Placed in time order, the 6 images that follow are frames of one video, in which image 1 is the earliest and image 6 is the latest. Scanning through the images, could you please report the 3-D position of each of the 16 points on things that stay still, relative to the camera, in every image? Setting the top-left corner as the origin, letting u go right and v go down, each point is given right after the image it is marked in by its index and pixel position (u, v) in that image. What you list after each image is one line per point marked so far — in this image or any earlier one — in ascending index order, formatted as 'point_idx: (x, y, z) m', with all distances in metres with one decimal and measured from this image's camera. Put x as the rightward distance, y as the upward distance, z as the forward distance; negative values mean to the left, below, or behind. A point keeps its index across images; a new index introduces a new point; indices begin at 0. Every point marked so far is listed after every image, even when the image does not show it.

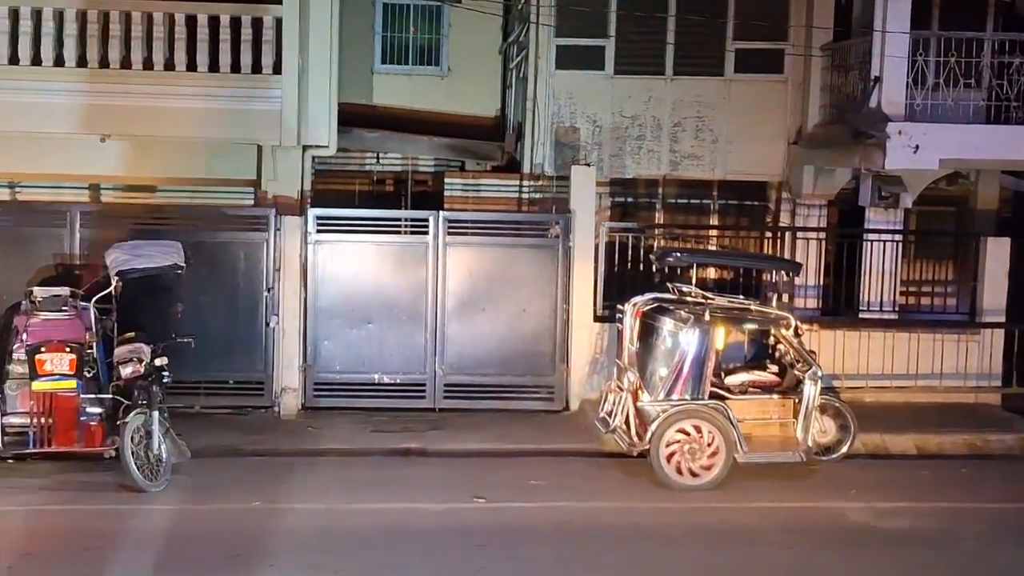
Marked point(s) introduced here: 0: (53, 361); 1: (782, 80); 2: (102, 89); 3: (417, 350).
0: (-4.0, -0.6, +9.8) m
1: (+3.5, +2.7, +14.5) m
2: (-4.4, +2.1, +11.7) m
3: (-1.0, -0.7, +12.5) m
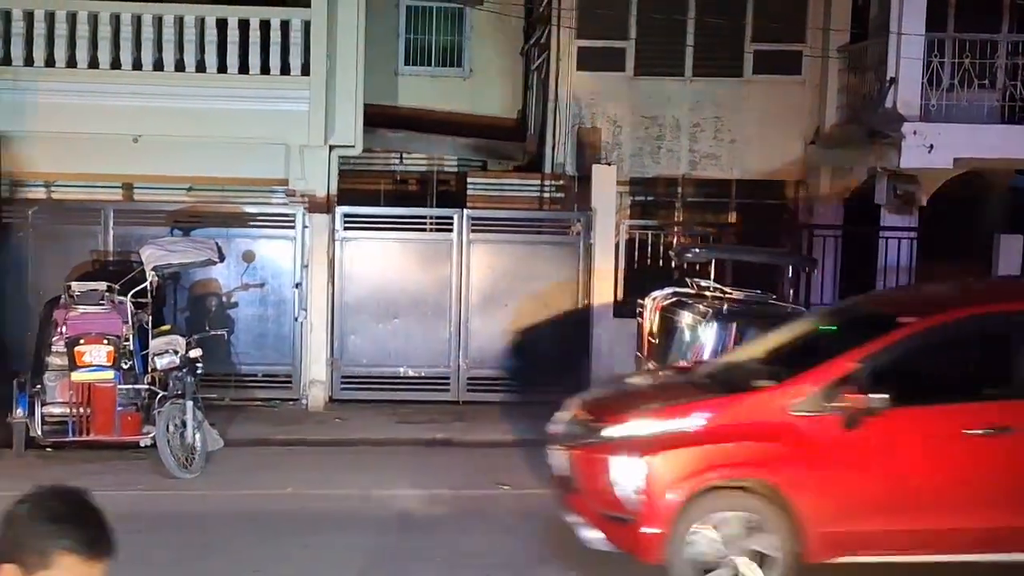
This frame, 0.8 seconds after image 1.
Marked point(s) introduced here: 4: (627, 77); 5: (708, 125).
0: (-3.8, -0.6, +10.1) m
1: (+3.8, +2.7, +14.7) m
2: (-4.1, +2.1, +12.1) m
3: (-0.8, -0.6, +12.8) m
4: (+1.5, +2.8, +14.8) m
5: (+2.6, +2.1, +14.8) m
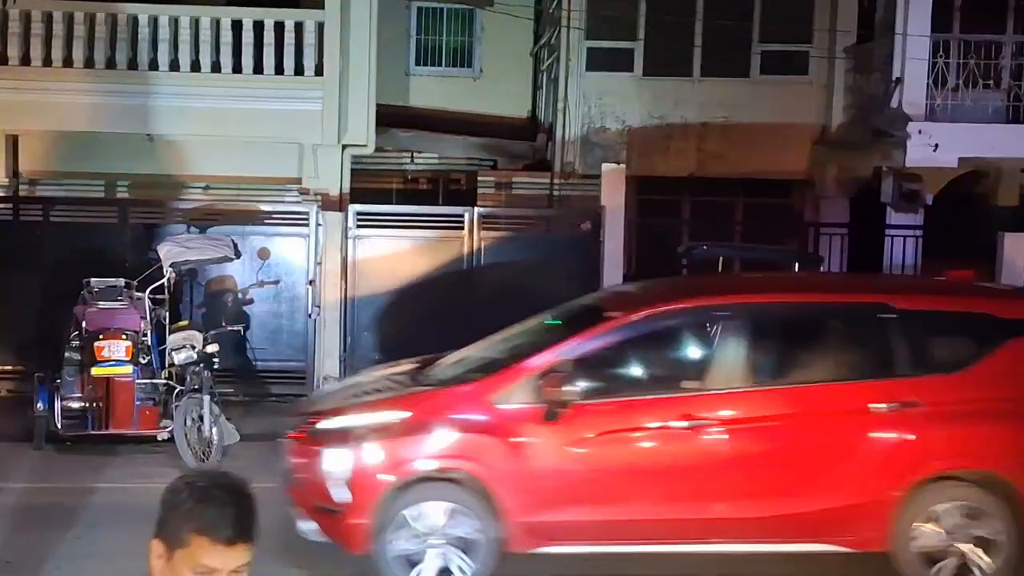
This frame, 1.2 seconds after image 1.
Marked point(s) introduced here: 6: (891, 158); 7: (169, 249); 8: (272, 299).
0: (-3.7, -0.5, +10.3) m
1: (+3.9, +2.7, +14.9) m
2: (-4.0, +2.2, +12.3) m
3: (-0.7, -0.6, +13.0) m
4: (+1.6, +2.8, +15.0) m
5: (+2.7, +2.2, +15.0) m
6: (+4.2, +1.4, +12.4) m
7: (-3.4, +0.4, +11.1) m
8: (-2.7, -0.1, +12.7) m
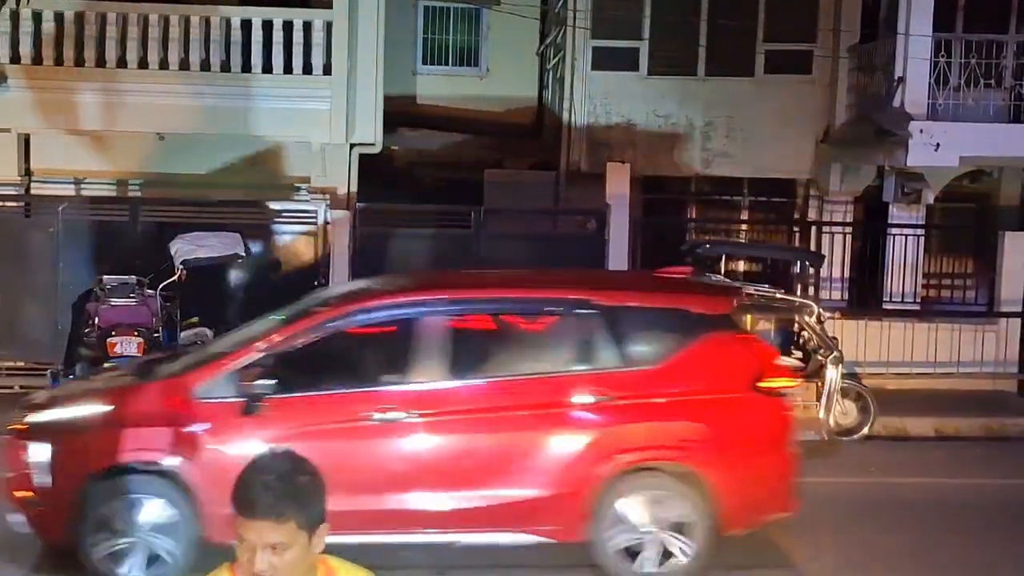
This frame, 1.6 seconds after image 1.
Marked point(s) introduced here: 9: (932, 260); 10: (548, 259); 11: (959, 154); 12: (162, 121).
0: (-3.6, -0.5, +10.5) m
1: (+4.0, +2.8, +15.0) m
2: (-3.9, +2.2, +12.5) m
3: (-0.6, -0.6, +13.1) m
4: (+1.7, +2.8, +15.1) m
5: (+2.8, +2.2, +15.1) m
6: (+4.3, +1.5, +12.6) m
7: (-3.3, +0.4, +11.3) m
8: (-2.7, -0.1, +12.9) m
9: (+5.0, +0.3, +13.6) m
10: (+0.4, +0.3, +13.1) m
11: (+4.9, +1.5, +12.3) m
12: (-3.9, +1.9, +12.5) m
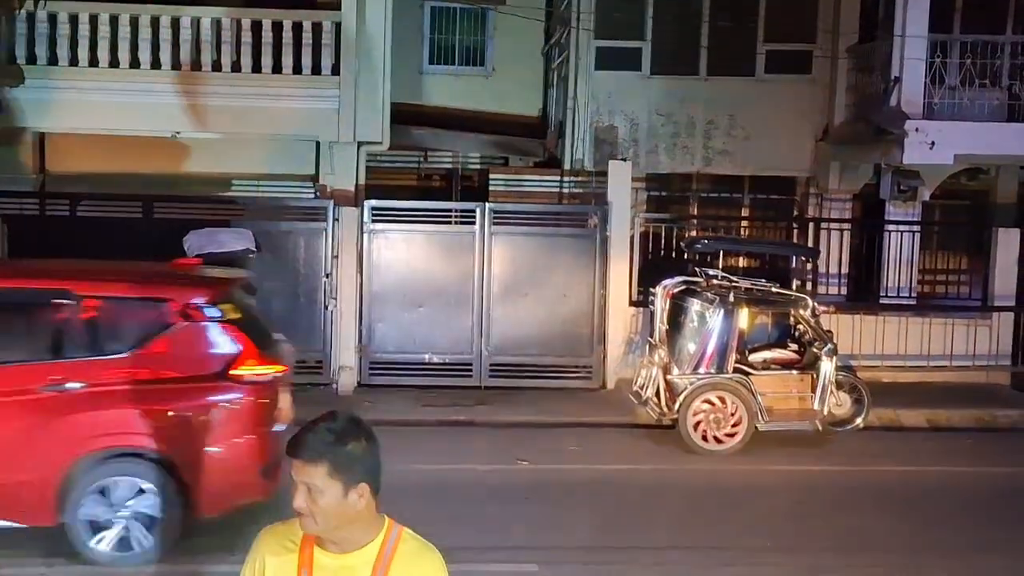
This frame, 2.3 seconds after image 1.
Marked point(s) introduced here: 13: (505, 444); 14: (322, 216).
0: (-3.6, -0.5, +10.8) m
1: (+4.0, +2.8, +15.3) m
2: (-3.9, +2.3, +12.8) m
3: (-0.6, -0.5, +13.4) m
4: (+1.8, +2.9, +15.4) m
5: (+2.8, +2.3, +15.4) m
6: (+4.3, +1.5, +12.8) m
7: (-3.3, +0.5, +11.6) m
8: (-2.6, 0.0, +13.2) m
9: (+5.1, +0.4, +13.8) m
10: (+0.5, +0.4, +13.4) m
11: (+4.9, +1.5, +12.5) m
12: (-3.8, +1.9, +12.8) m
13: (-0.1, -1.5, +10.7) m
14: (-2.2, +0.9, +13.2) m
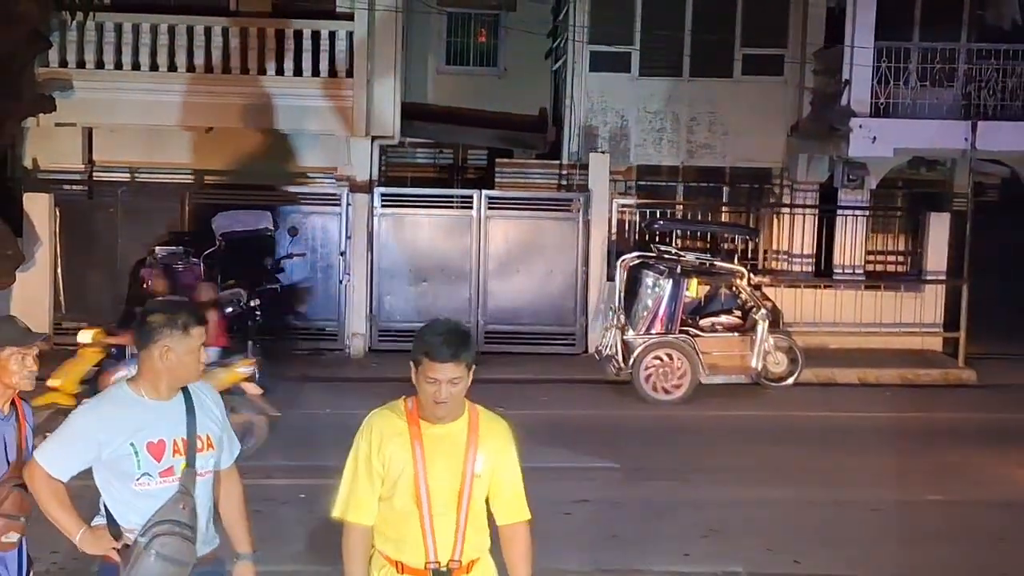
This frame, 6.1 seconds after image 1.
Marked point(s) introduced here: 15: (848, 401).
0: (-3.8, -0.1, +12.6) m
1: (+4.0, +3.1, +16.8) m
2: (-4.0, +2.6, +14.5) m
3: (-0.7, -0.2, +15.1) m
4: (+1.8, +3.2, +16.9) m
5: (+2.8, +2.5, +16.9) m
6: (+4.2, +1.8, +14.3) m
7: (-3.4, +0.8, +13.3) m
8: (-2.7, +0.3, +14.9) m
9: (+5.0, +0.6, +15.3) m
10: (+0.4, +0.7, +15.0) m
11: (+4.8, +1.8, +14.0) m
12: (-3.9, +2.2, +14.6) m
13: (-0.3, -1.2, +12.3) m
14: (-2.3, +1.2, +14.9) m
15: (+3.5, -1.2, +11.7) m
